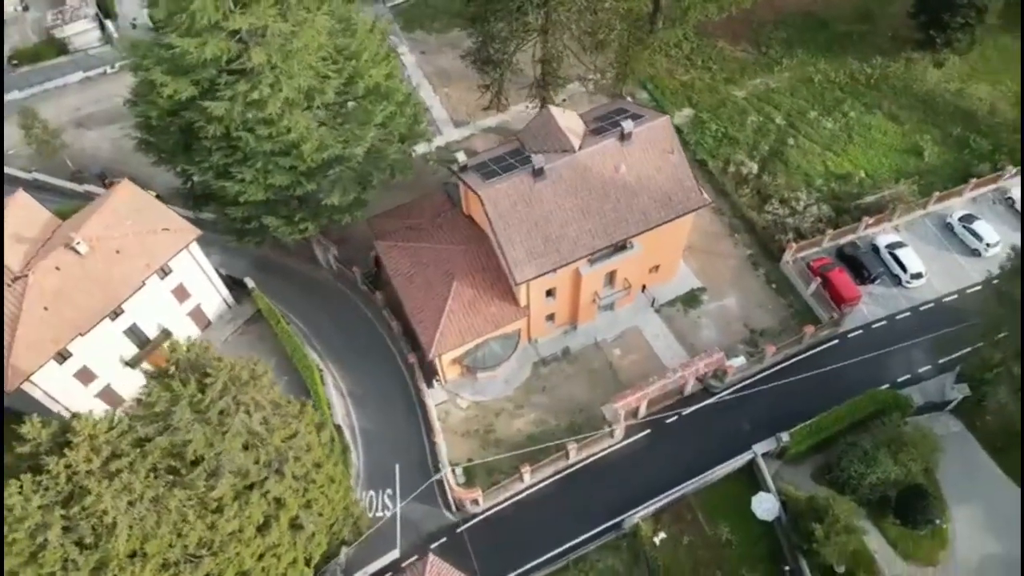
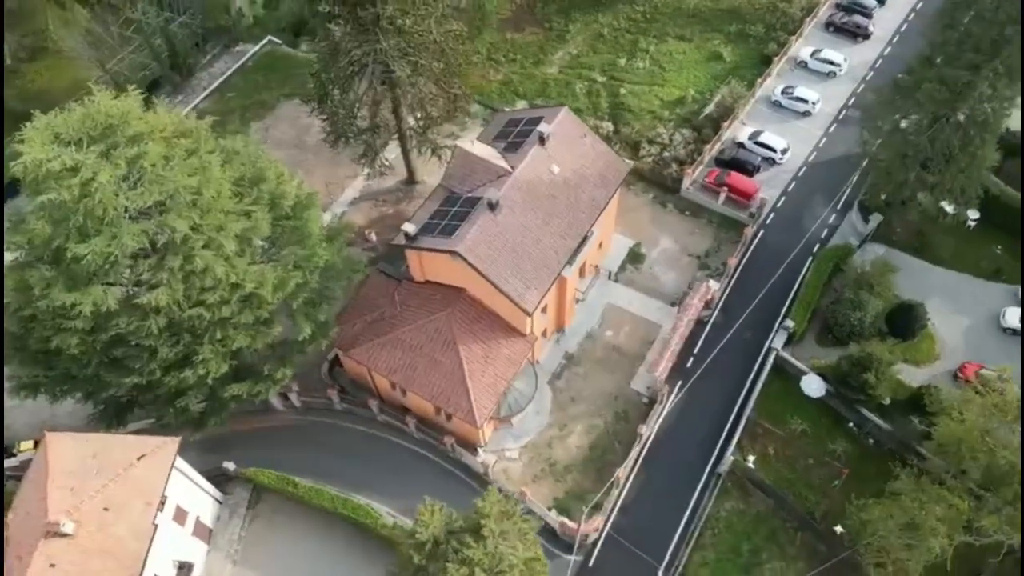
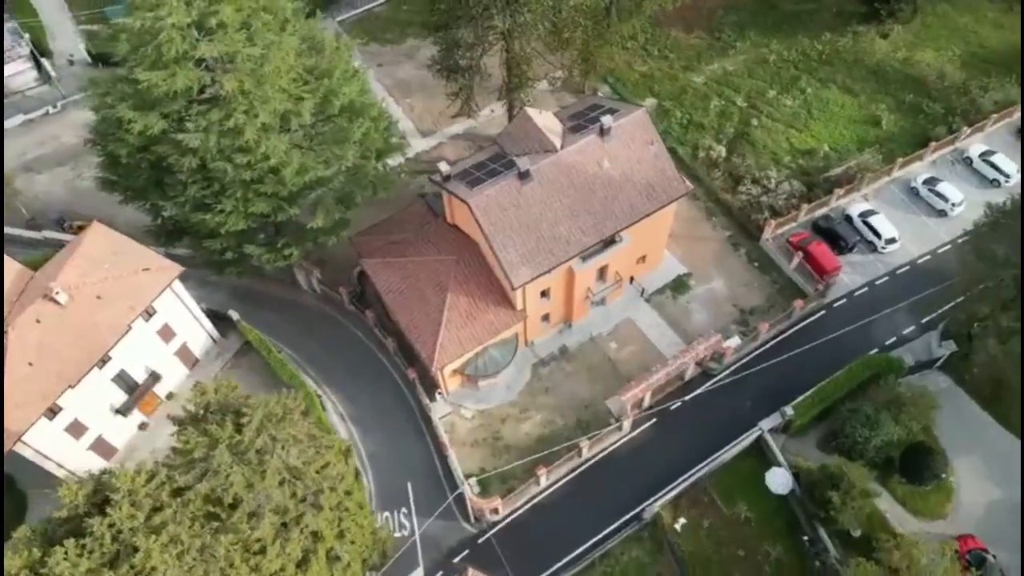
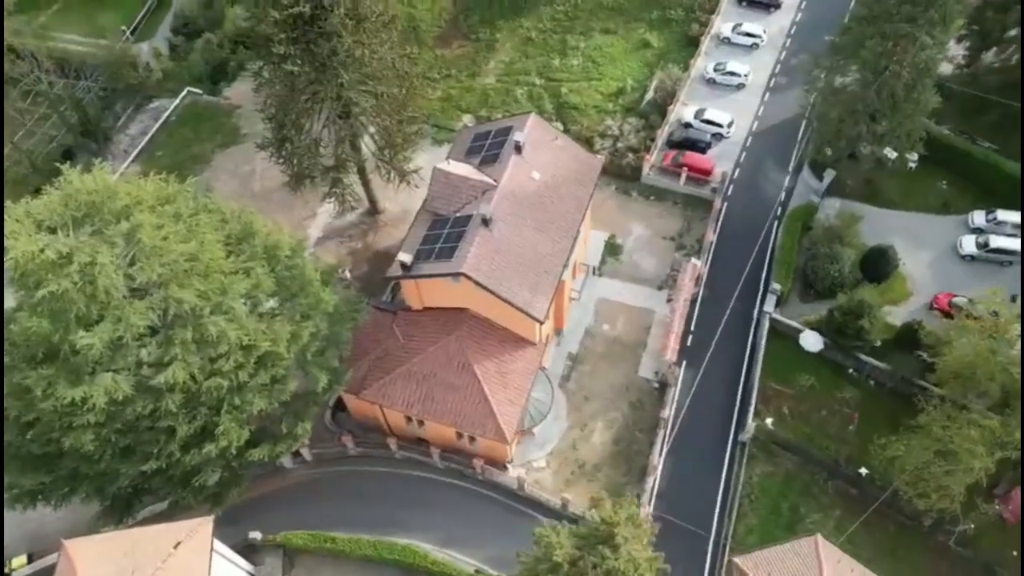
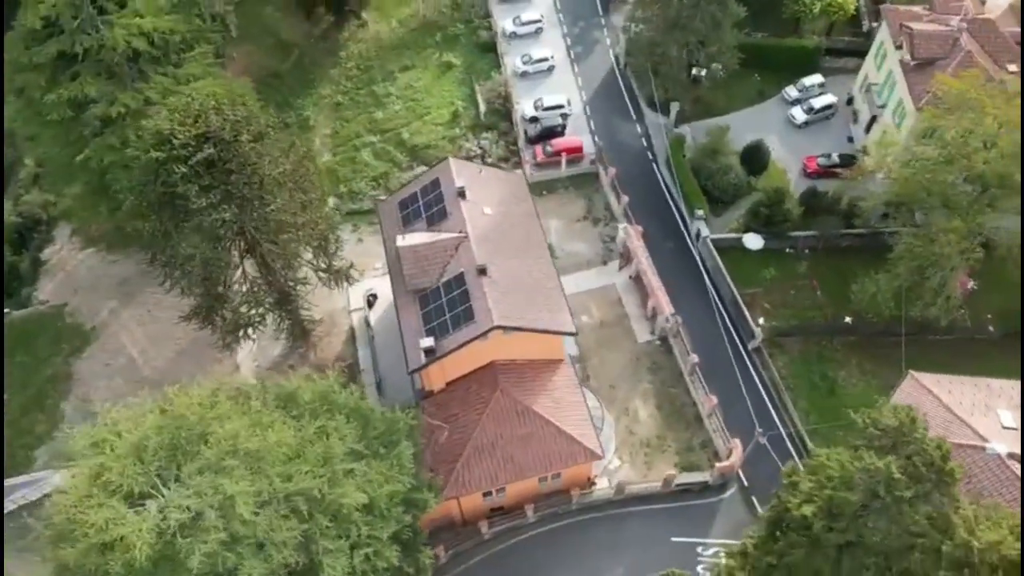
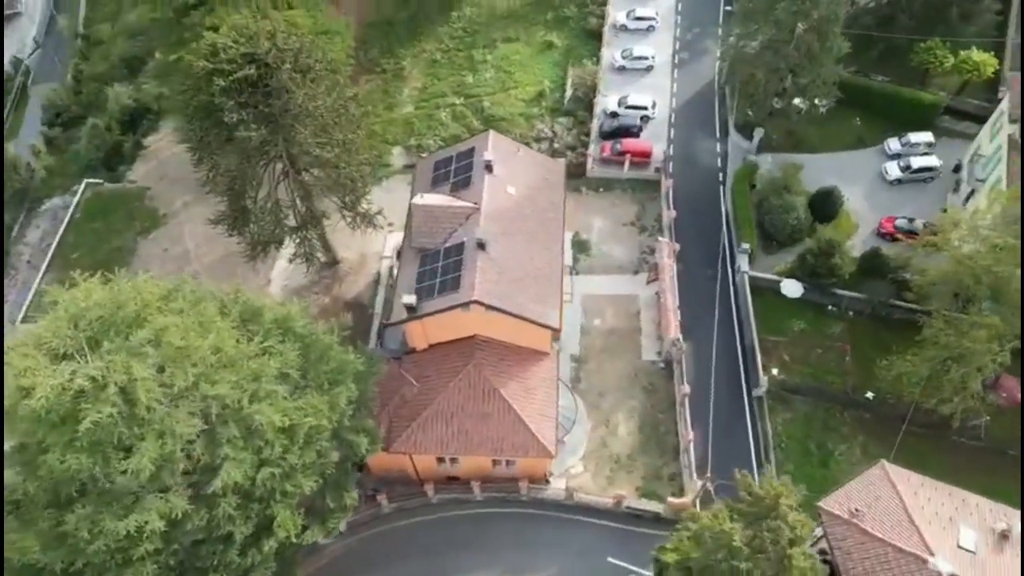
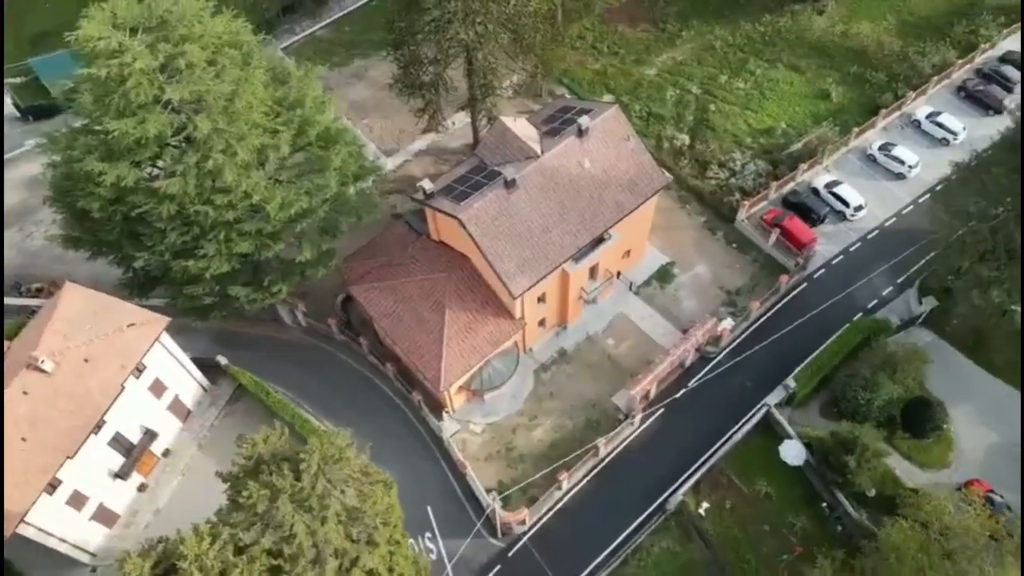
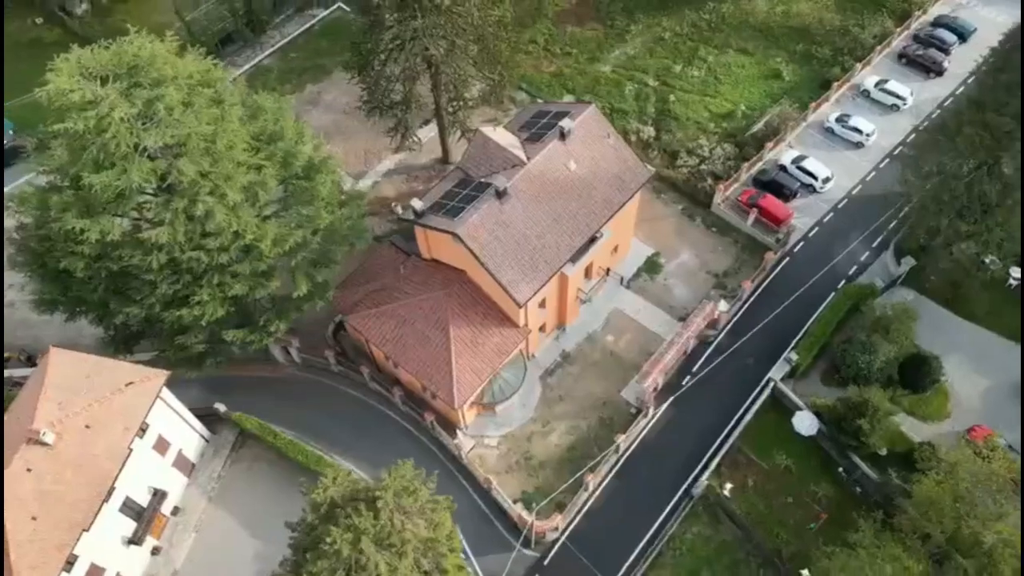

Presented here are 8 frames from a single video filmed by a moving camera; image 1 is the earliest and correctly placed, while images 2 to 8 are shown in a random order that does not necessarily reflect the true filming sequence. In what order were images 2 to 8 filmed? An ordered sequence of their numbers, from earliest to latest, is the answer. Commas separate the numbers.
3, 7, 8, 2, 4, 6, 5
